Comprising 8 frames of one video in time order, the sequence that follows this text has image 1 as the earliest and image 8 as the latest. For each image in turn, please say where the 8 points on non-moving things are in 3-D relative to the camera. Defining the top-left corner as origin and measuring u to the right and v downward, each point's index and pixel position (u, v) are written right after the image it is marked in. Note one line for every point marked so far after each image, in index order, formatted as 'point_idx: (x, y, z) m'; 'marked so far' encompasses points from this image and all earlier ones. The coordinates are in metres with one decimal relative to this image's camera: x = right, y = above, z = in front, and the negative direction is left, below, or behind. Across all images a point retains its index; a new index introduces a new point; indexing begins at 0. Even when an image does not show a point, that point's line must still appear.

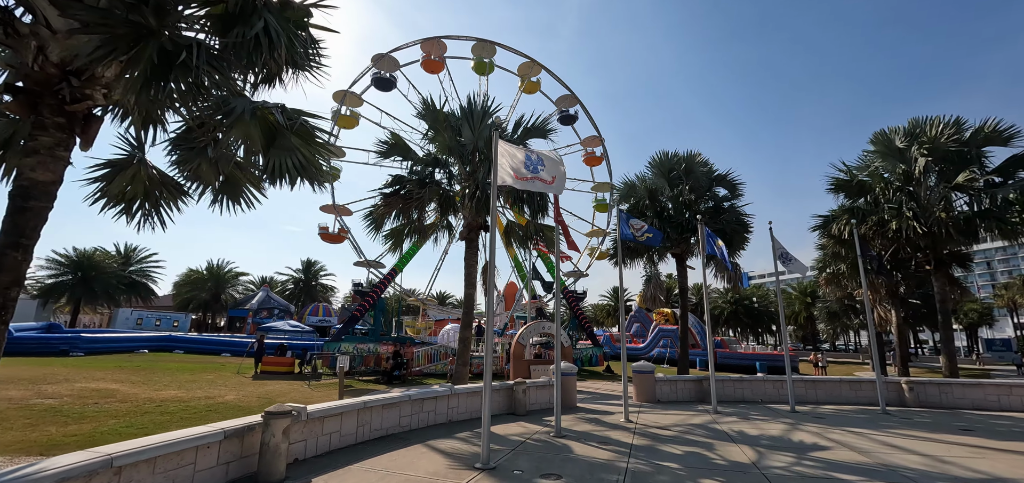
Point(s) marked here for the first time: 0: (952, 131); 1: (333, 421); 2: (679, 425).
0: (+14.6, +3.6, +14.6) m
1: (-3.0, -2.9, +7.1) m
2: (+3.5, -3.8, +9.1) m
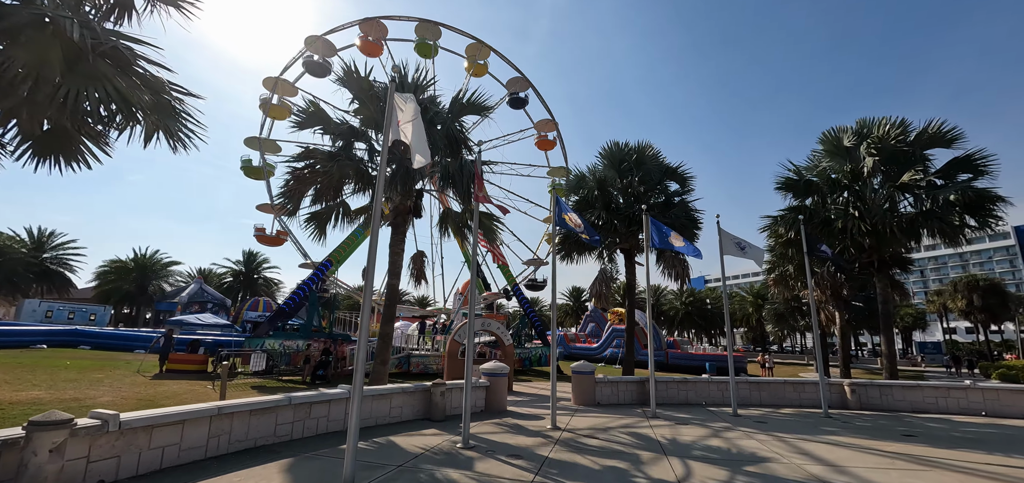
0: (+12.7, +3.6, +14.4) m
1: (-4.4, -2.5, +5.7) m
2: (+1.8, -3.5, +8.2) m
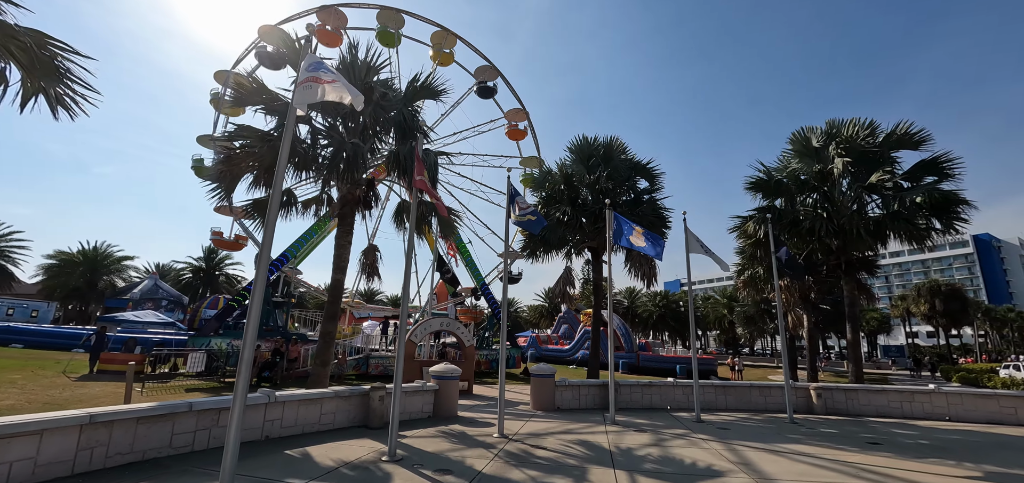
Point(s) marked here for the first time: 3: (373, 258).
0: (+11.5, +3.5, +14.2) m
1: (-5.3, -2.2, +4.7) m
2: (+0.8, -3.4, +7.5) m
3: (-4.0, -0.5, +12.6) m
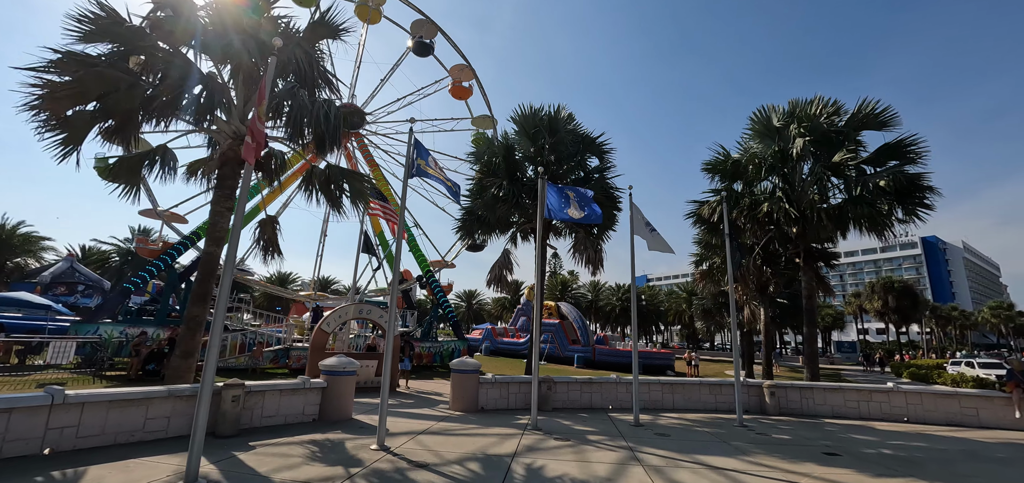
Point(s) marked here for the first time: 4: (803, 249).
0: (+9.6, +3.9, +13.2) m
1: (-6.7, -1.6, +2.7) m
2: (-0.8, -2.8, +5.9) m
3: (-5.9, +0.2, +10.6) m
4: (+9.1, -0.2, +13.6) m
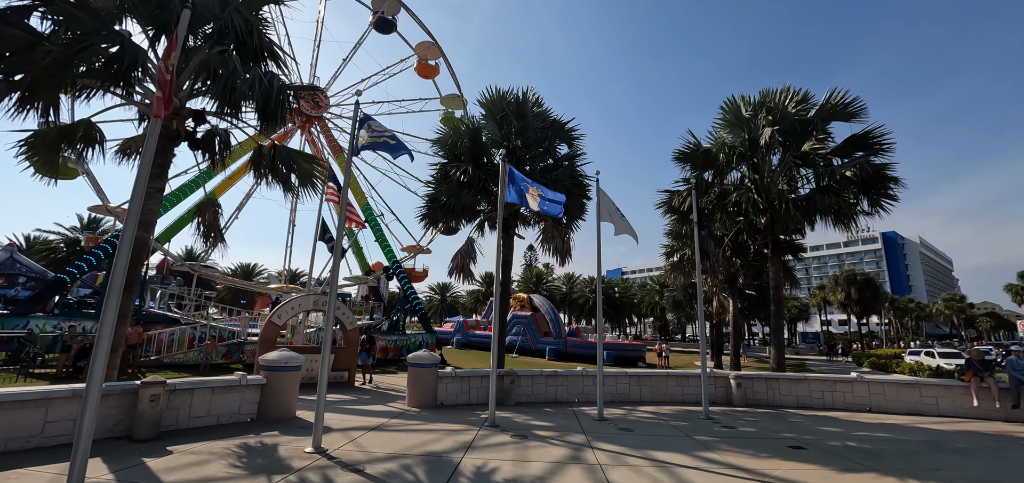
0: (+8.6, +4.2, +13.1) m
1: (-7.2, -1.4, +1.9) m
2: (-1.5, -2.6, +5.4) m
3: (-6.7, +0.6, +9.8) m
4: (+8.0, 0.0, +13.5) m
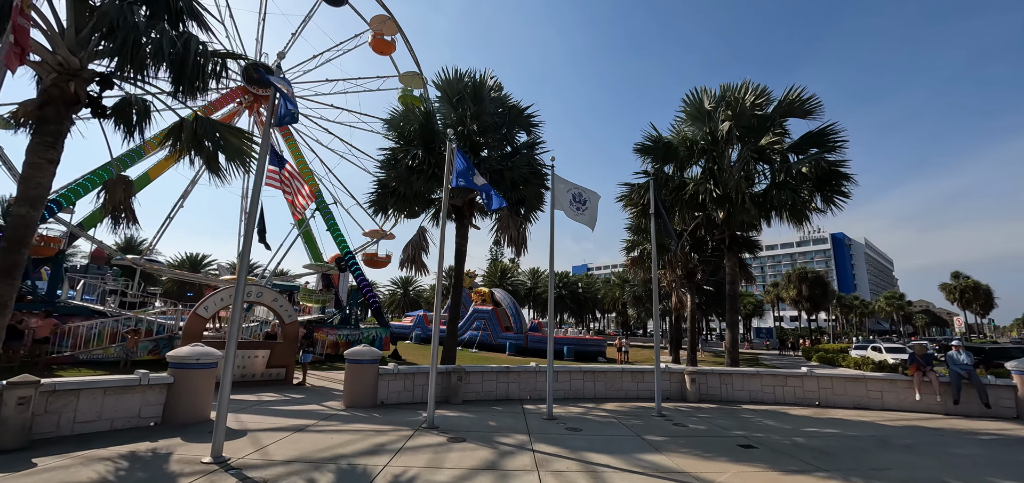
0: (+7.4, +4.3, +13.1) m
1: (-7.7, -1.1, +0.8) m
2: (-2.2, -2.4, +4.7) m
3: (-7.7, +0.9, +8.7) m
4: (+6.7, +0.2, +13.5) m
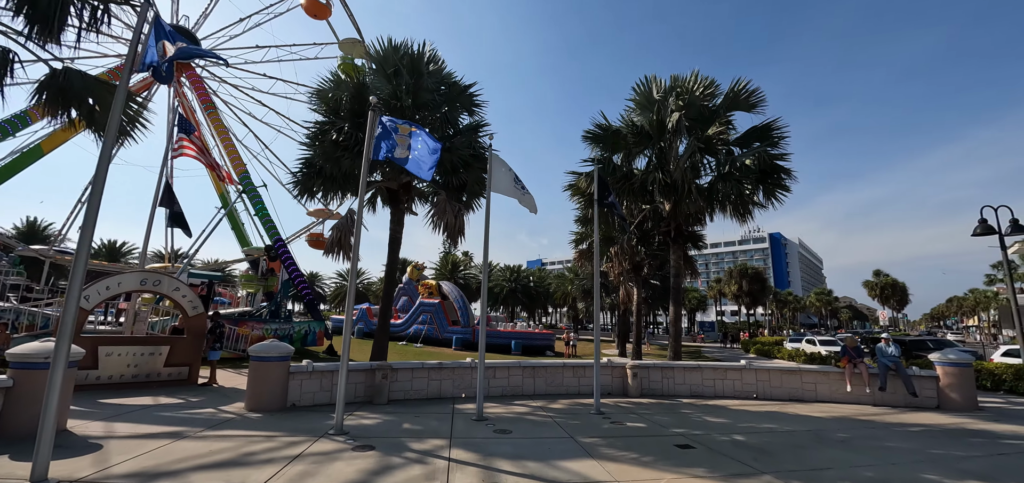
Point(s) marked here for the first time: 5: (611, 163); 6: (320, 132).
0: (+5.8, +4.6, +13.0) m
1: (-8.1, -0.8, -0.7) m
2: (-3.1, -2.1, +3.8) m
3: (-8.9, +1.3, +7.2) m
4: (+5.0, +0.4, +13.4) m
5: (+3.1, +2.4, +13.5) m
6: (-4.6, +2.6, +10.6) m
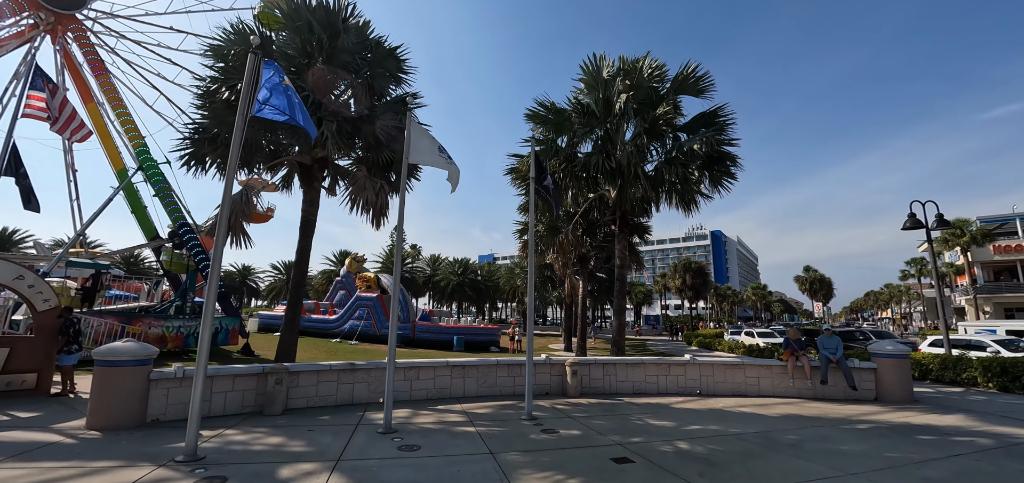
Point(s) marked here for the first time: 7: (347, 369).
0: (+4.0, +4.9, +12.4) m
1: (-8.3, -0.5, -2.6) m
2: (-3.9, -1.8, +2.4) m
3: (-10.0, +1.8, +5.1) m
4: (+3.2, +0.7, +12.8) m
5: (+1.3, +2.7, +12.7) m
6: (-6.0, +3.0, +8.9) m
7: (-2.9, -2.2, +7.6) m
